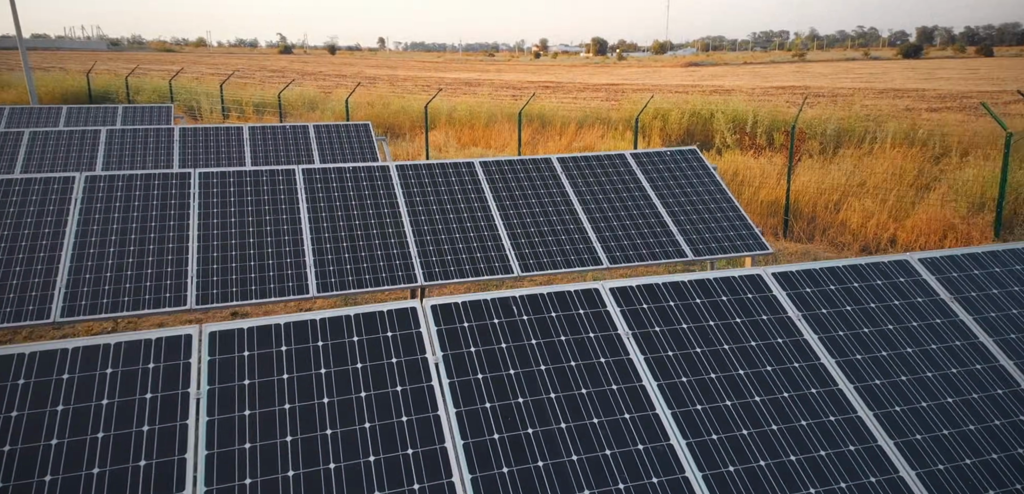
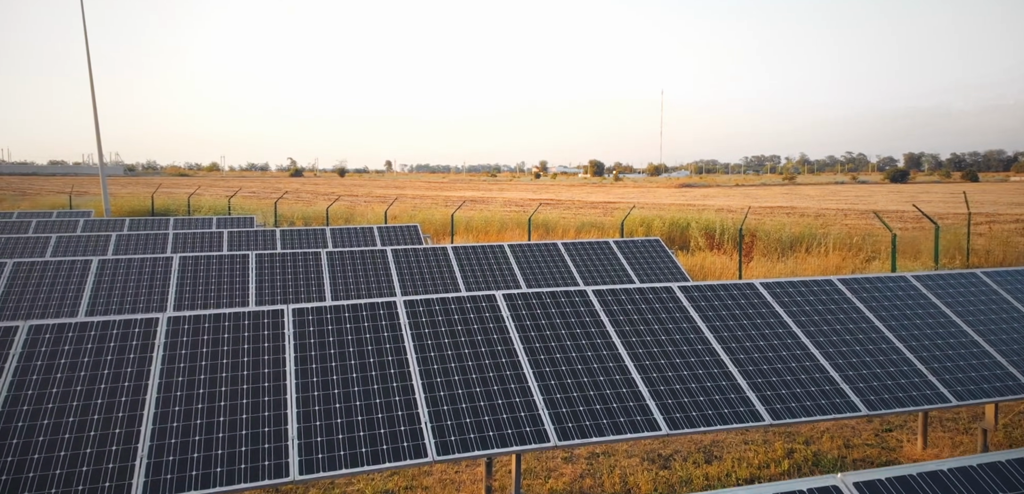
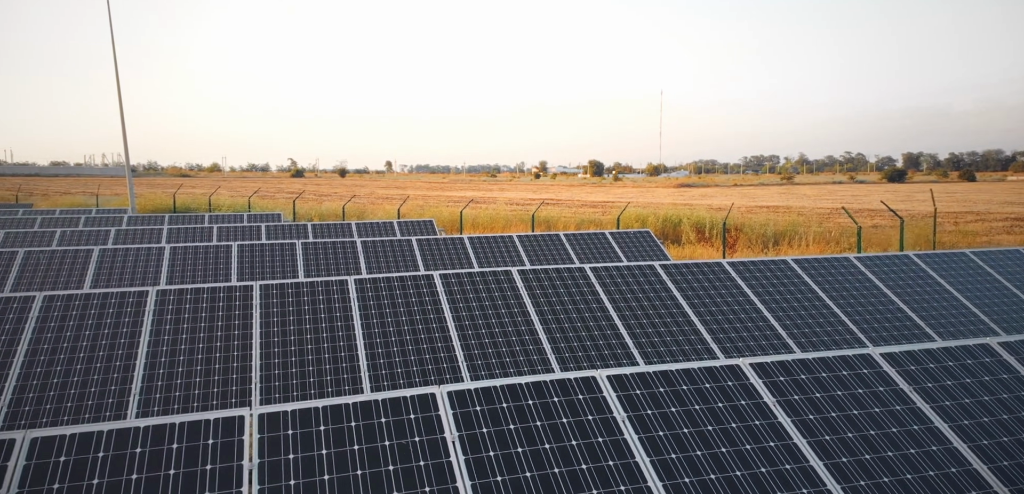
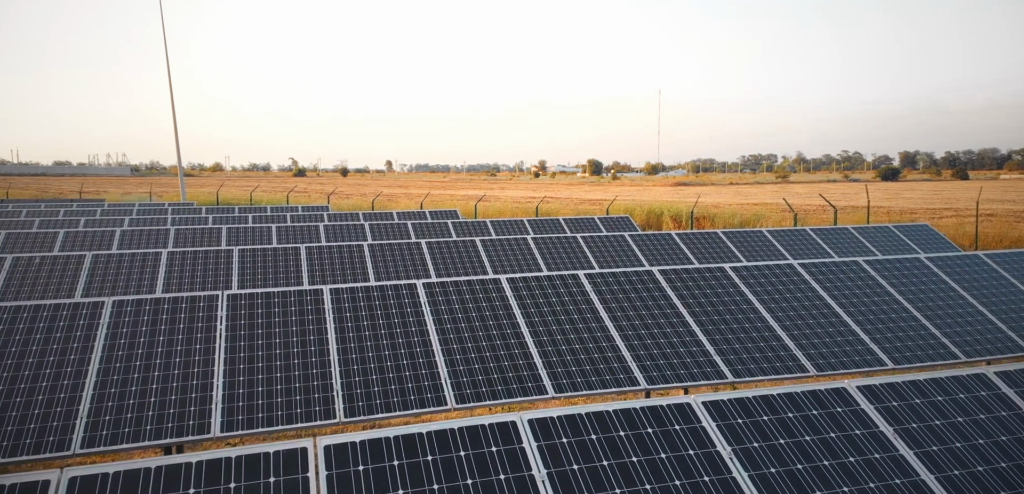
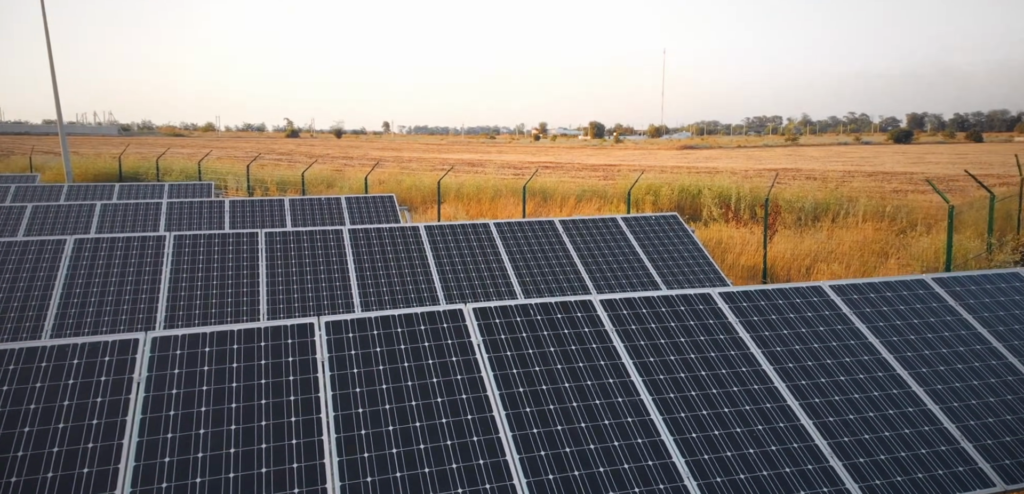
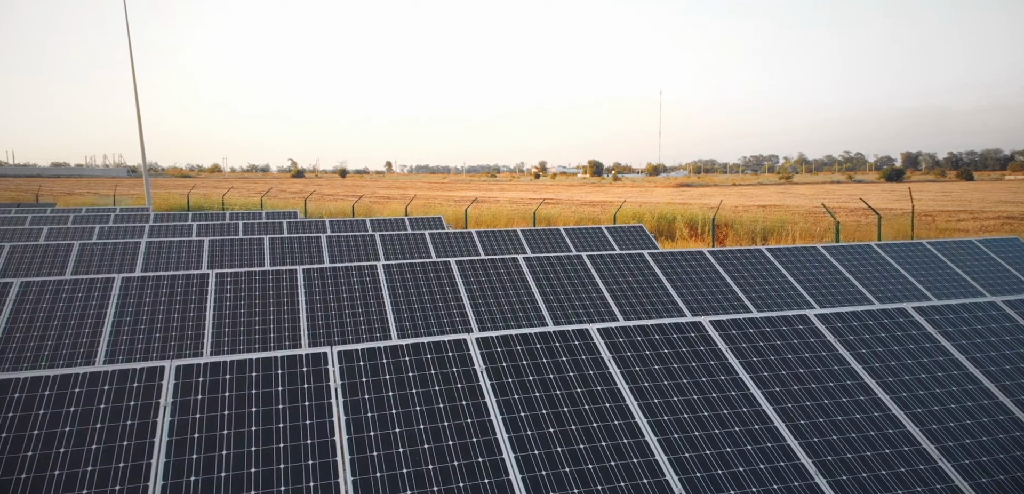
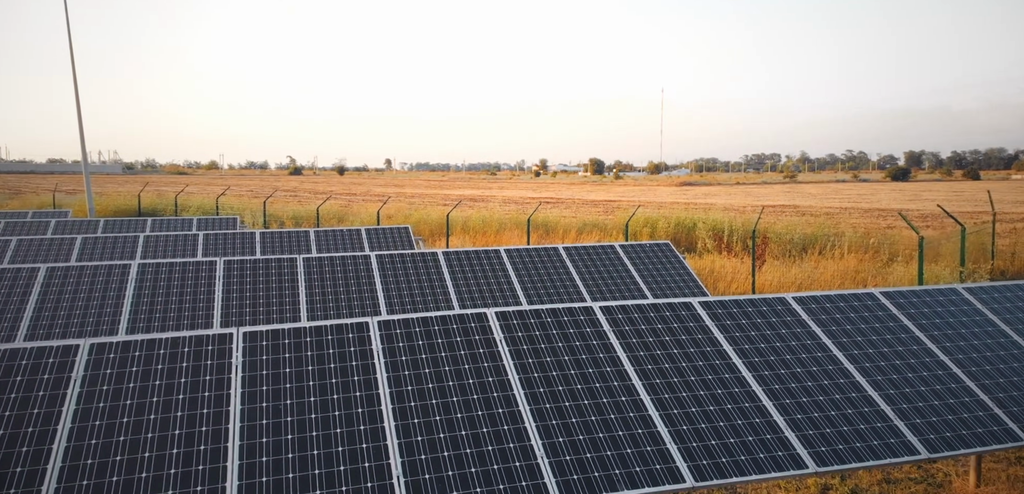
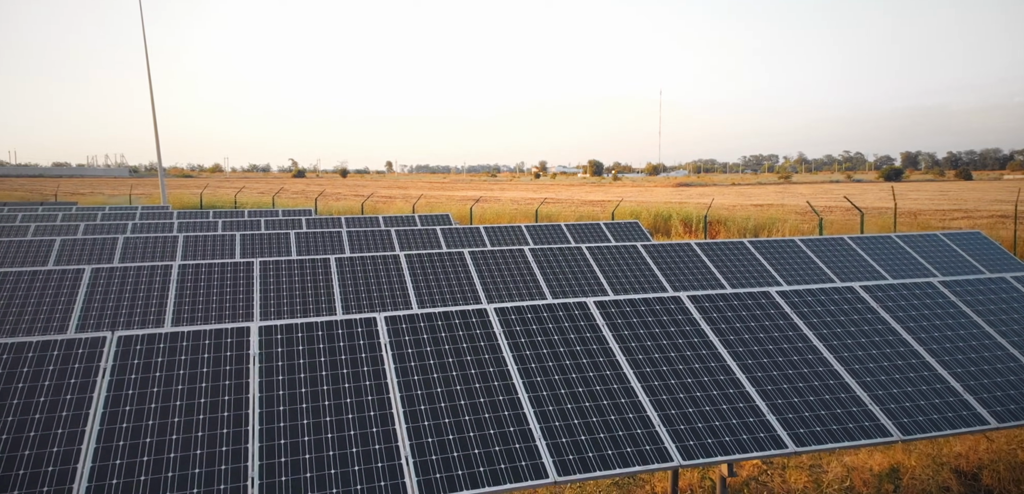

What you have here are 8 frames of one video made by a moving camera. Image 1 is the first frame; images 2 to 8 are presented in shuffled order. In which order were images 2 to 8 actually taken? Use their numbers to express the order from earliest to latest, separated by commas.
5, 7, 2, 3, 6, 8, 4
